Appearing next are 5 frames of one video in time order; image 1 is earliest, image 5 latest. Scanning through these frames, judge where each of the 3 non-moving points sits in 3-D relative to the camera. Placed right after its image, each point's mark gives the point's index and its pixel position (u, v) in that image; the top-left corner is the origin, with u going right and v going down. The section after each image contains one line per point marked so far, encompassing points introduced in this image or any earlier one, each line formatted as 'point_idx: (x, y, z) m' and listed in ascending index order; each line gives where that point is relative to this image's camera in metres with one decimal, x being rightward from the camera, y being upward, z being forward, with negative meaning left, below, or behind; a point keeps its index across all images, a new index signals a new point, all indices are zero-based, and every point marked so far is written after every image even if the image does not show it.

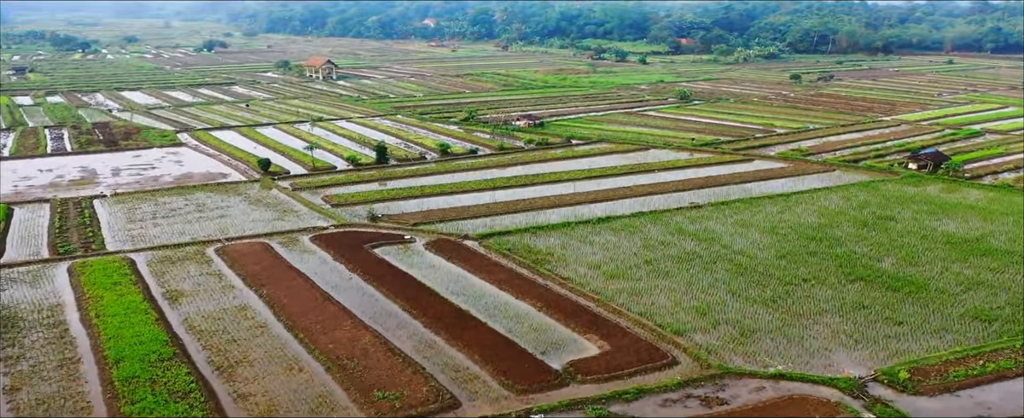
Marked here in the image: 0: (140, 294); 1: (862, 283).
0: (-7.4, -1.7, +16.2) m
1: (+7.5, -1.6, +17.5) m
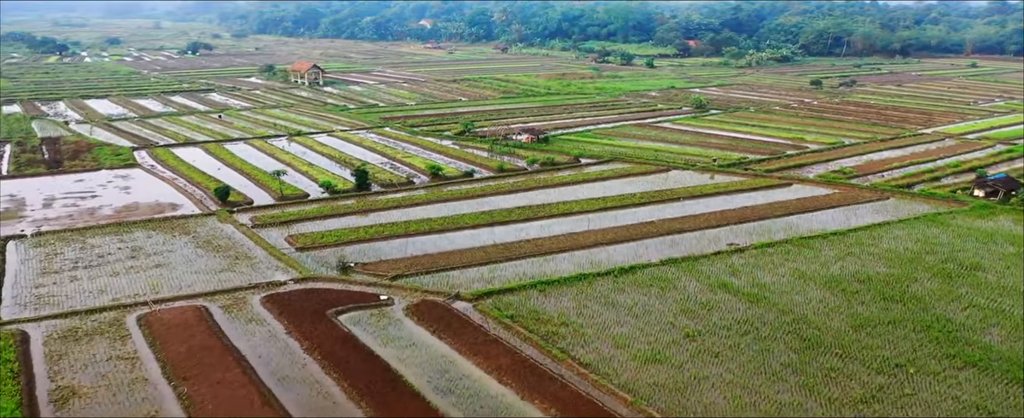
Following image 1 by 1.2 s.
0: (-7.4, -2.8, +12.1) m
1: (+7.6, -2.7, +13.3) m
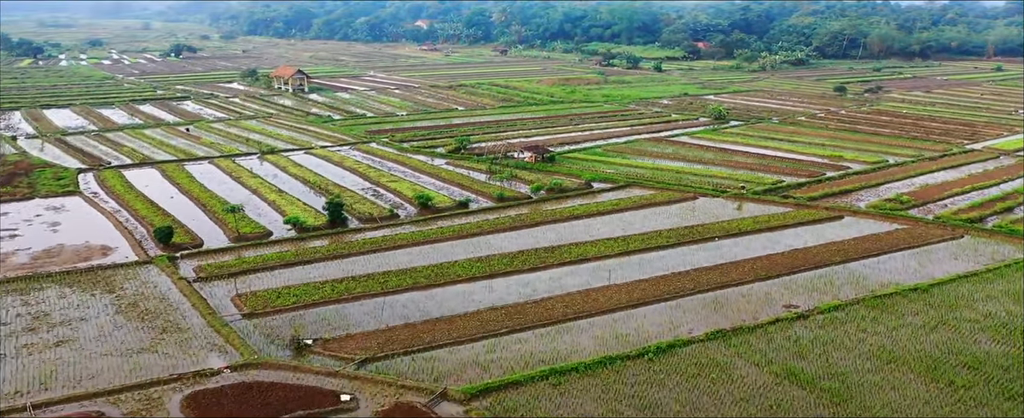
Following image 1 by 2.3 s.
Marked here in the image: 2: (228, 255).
0: (-7.3, -3.9, +8.0) m
1: (+7.7, -3.7, +9.3) m
2: (-6.8, -1.1, +19.4) m
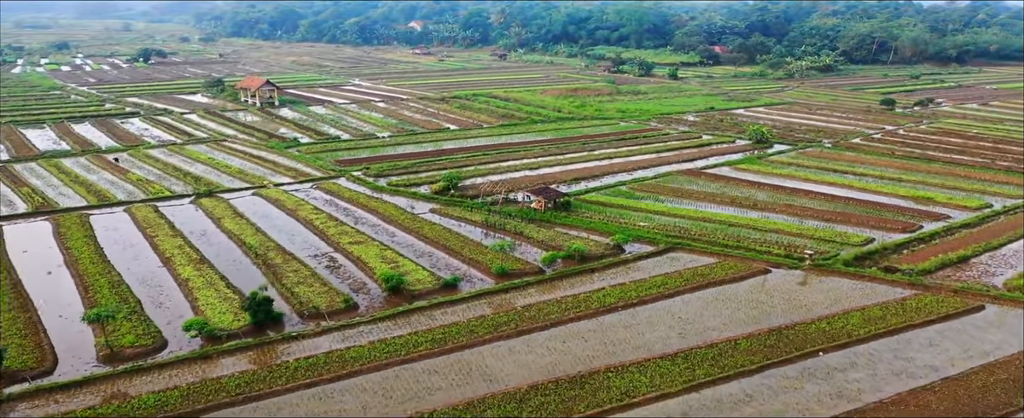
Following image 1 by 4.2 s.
0: (-7.1, -5.6, +1.2) m
1: (+7.8, -5.5, +2.5) m
2: (-6.7, -2.8, +12.6) m
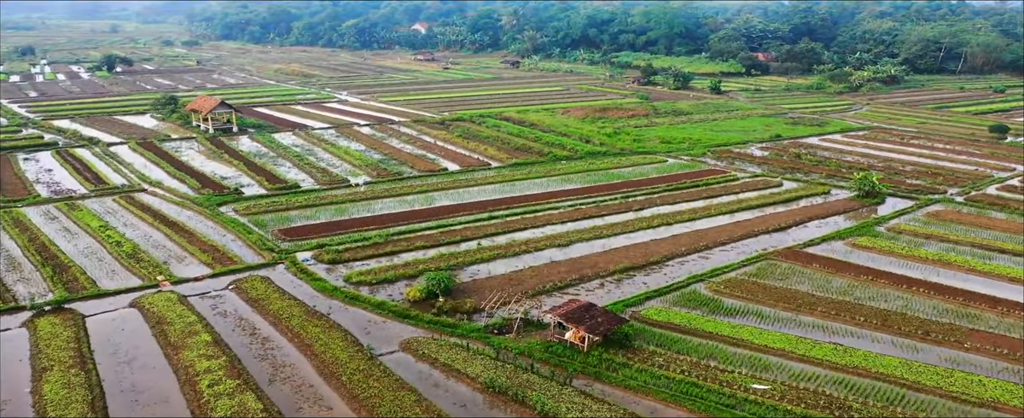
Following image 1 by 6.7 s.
0: (-7.0, -8.1, -7.9) m
1: (+7.9, -8.0, -6.8) m
2: (-6.4, -5.2, +3.5) m
